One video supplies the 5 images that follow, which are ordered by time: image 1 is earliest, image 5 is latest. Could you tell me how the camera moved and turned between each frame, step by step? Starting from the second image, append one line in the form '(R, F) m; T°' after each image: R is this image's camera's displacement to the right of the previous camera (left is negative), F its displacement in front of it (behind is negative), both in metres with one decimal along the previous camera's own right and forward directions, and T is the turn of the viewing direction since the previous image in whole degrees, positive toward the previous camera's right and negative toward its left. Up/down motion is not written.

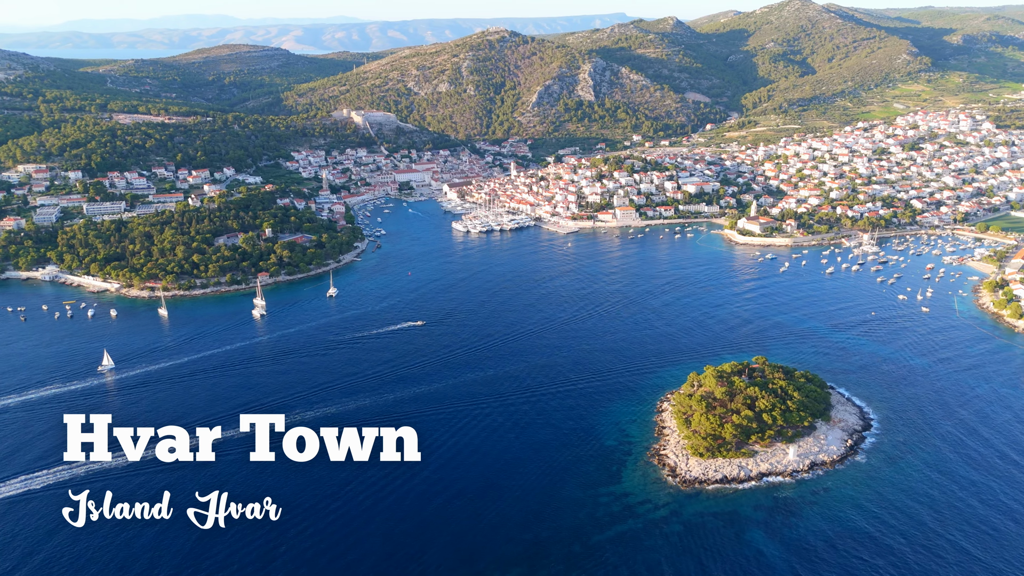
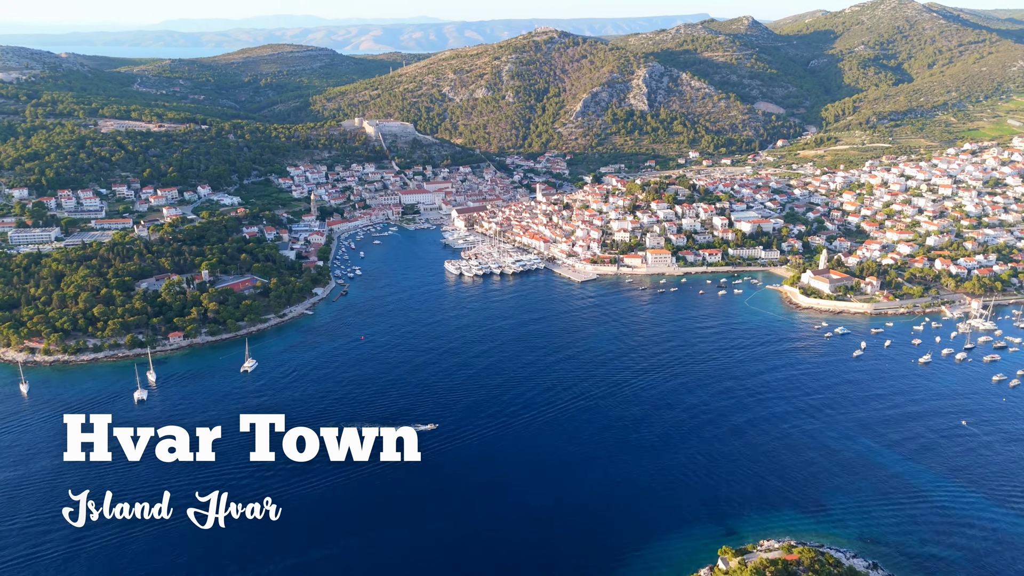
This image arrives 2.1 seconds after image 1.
(+6.0, +15.1) m; -6°
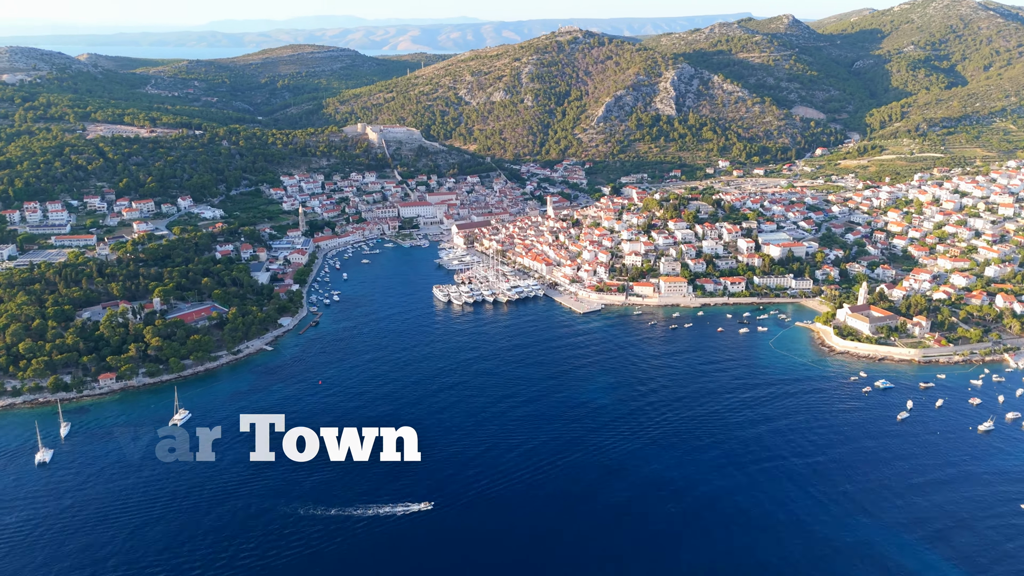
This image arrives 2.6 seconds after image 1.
(+3.3, +7.1) m; -3°
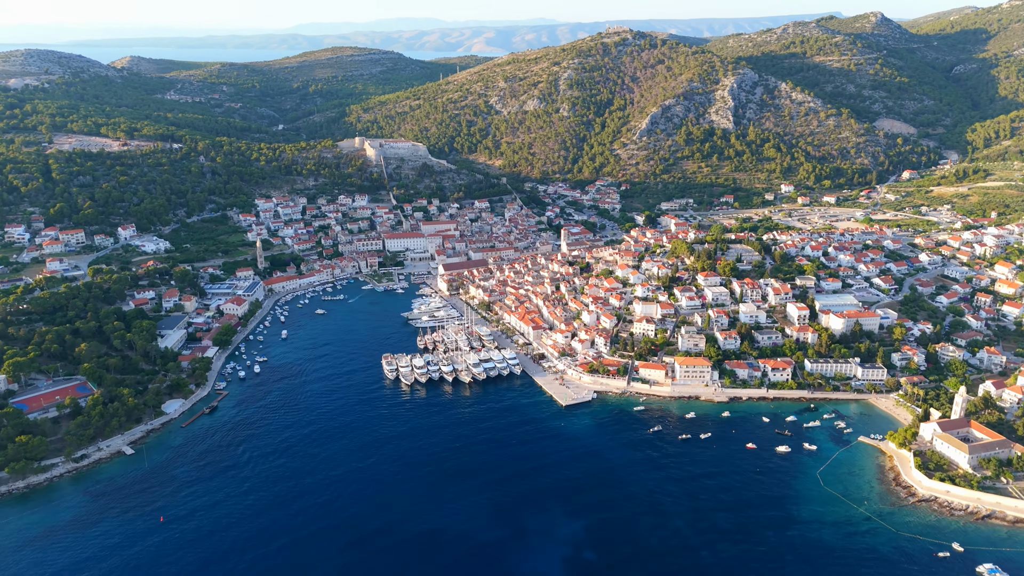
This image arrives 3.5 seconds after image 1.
(+6.3, +14.0) m; -6°
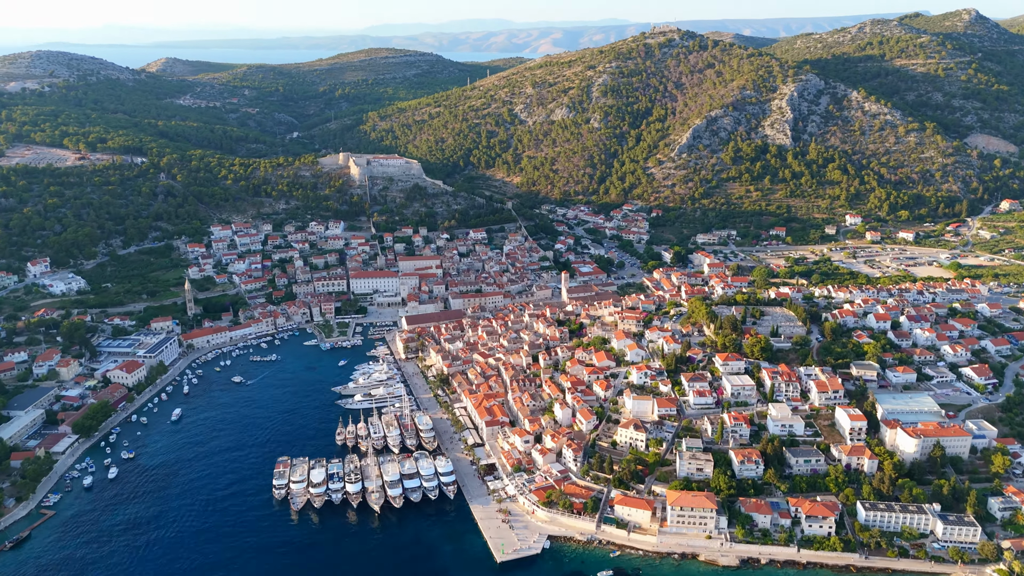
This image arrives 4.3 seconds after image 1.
(+5.8, +12.7) m; -5°
